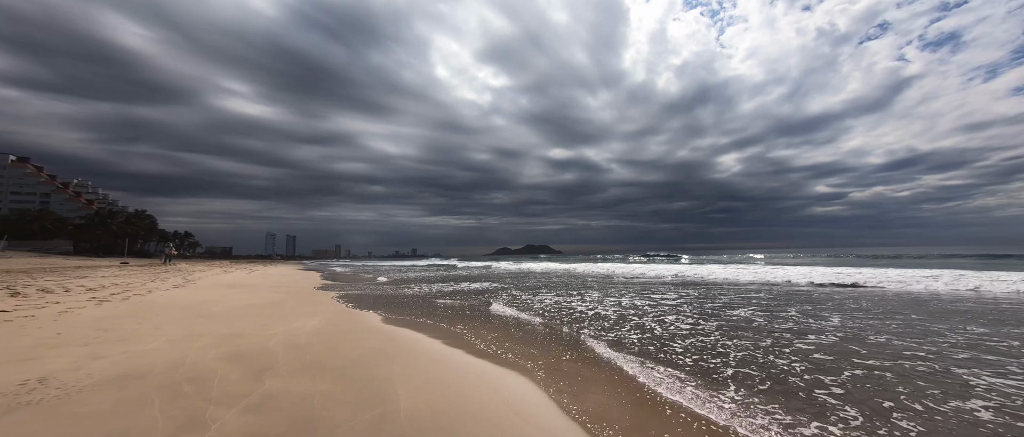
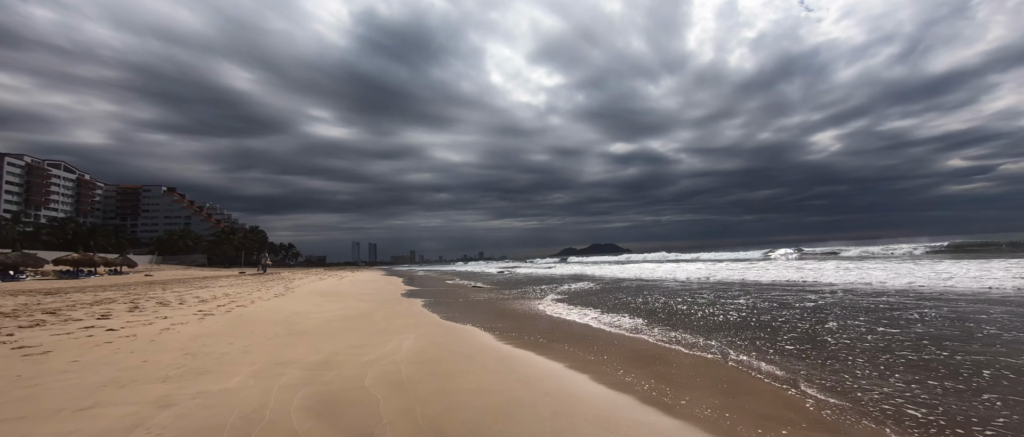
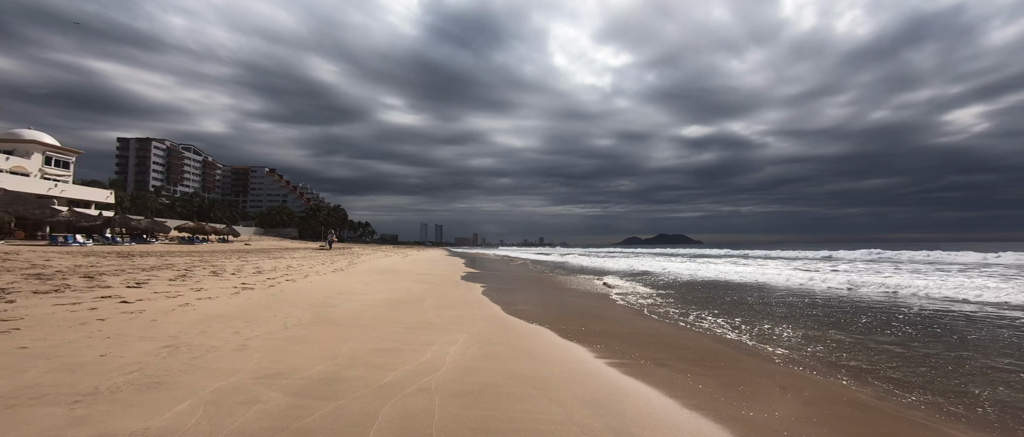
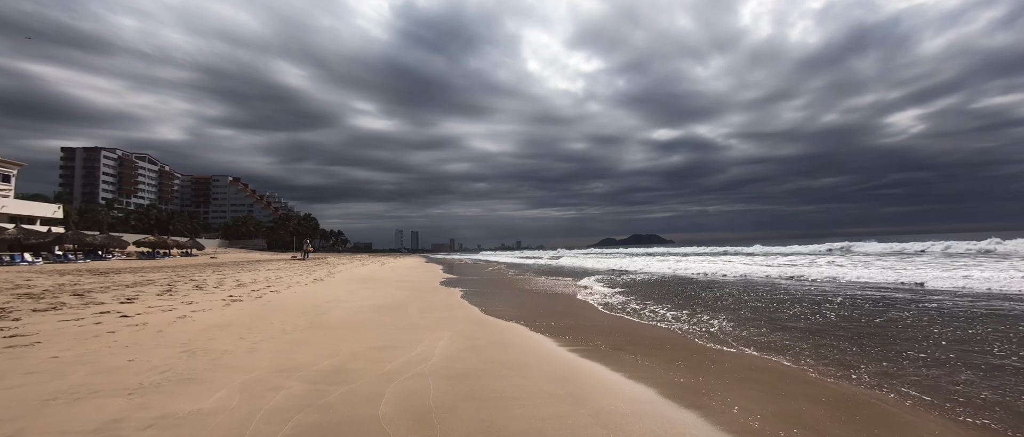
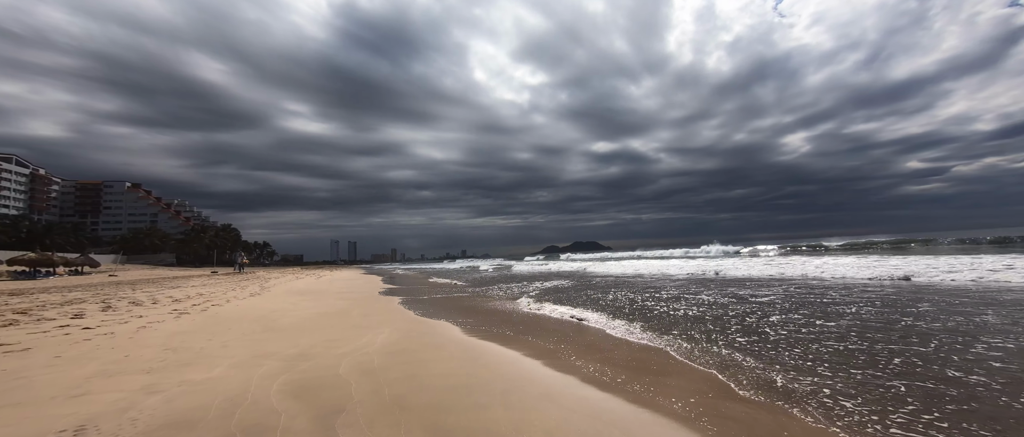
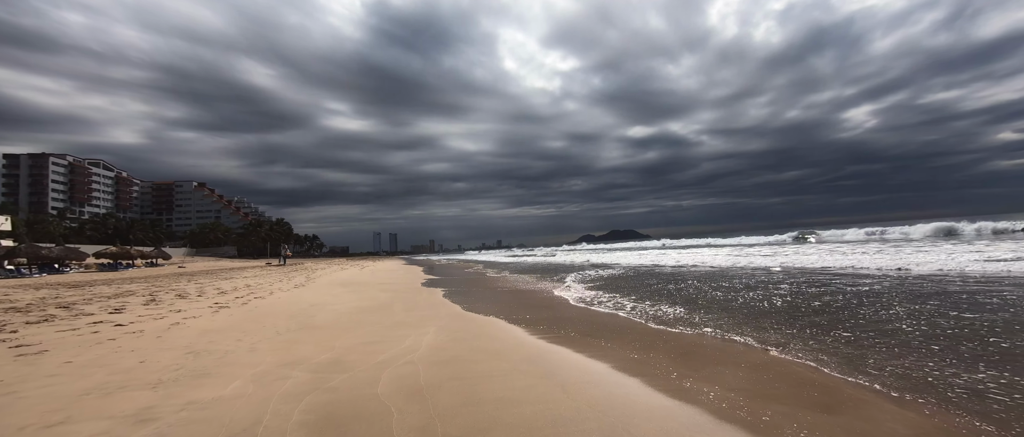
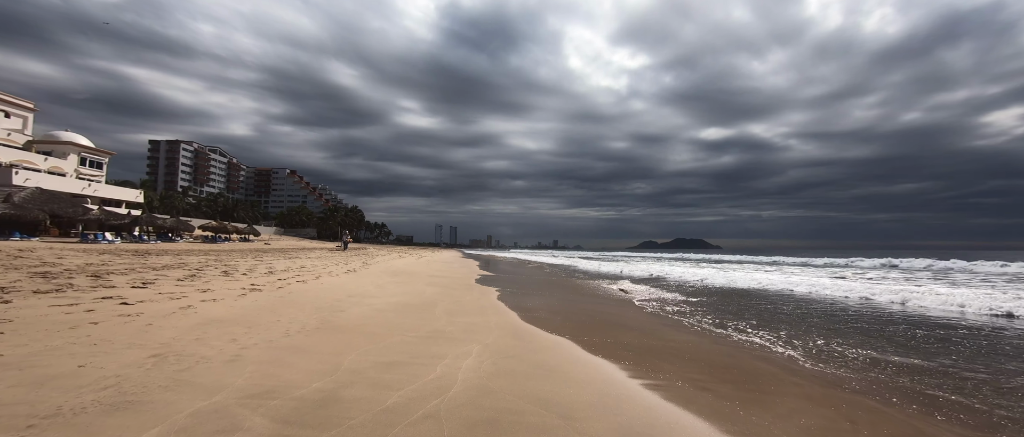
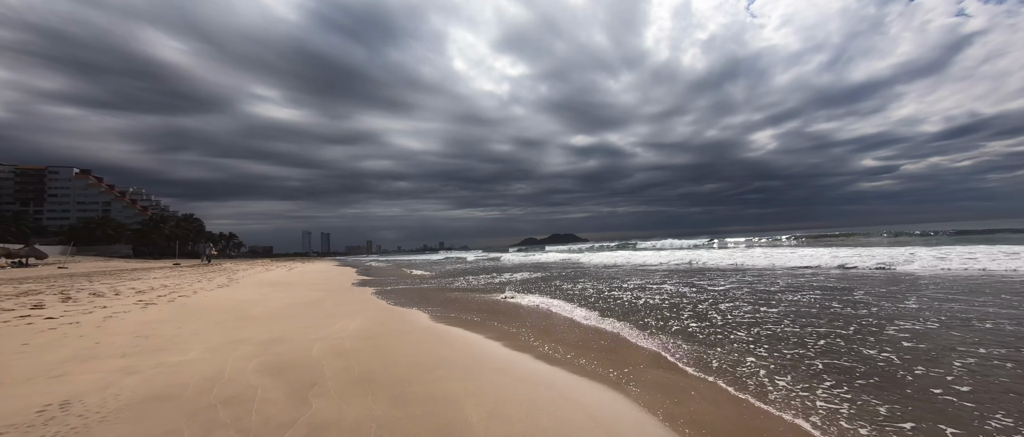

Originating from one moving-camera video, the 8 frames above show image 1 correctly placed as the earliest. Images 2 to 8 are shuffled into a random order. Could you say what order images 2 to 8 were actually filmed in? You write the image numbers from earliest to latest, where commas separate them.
8, 5, 2, 6, 4, 3, 7
